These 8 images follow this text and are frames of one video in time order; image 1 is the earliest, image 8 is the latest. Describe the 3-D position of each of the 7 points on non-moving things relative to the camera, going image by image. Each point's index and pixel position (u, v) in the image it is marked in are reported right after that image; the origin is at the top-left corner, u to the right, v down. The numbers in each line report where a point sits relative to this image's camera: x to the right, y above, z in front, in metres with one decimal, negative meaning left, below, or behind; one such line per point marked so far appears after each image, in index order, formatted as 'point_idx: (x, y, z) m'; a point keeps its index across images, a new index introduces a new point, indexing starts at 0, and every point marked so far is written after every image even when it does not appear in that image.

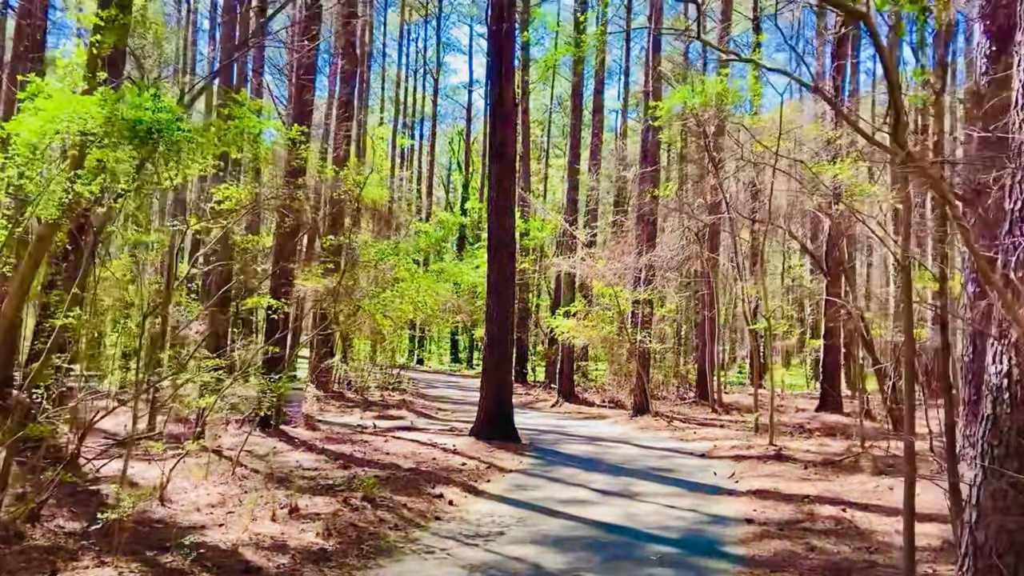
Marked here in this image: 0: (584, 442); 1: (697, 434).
0: (+1.0, -2.1, +11.1) m
1: (+2.8, -2.2, +12.2) m
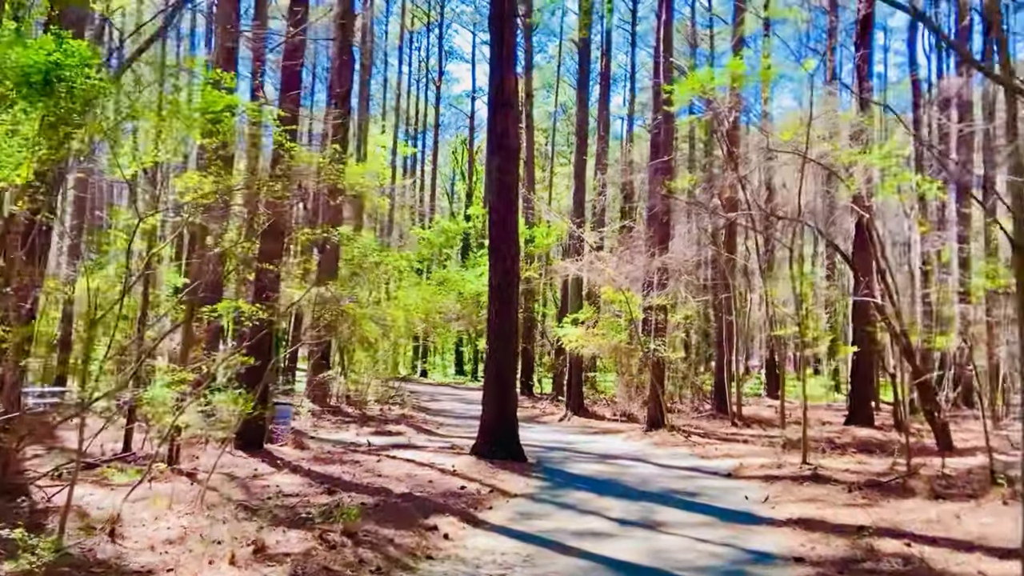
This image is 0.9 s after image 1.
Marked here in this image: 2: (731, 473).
0: (+1.1, -2.2, +10.2) m
1: (+2.9, -2.3, +11.2) m
2: (+2.5, -2.1, +9.2) m
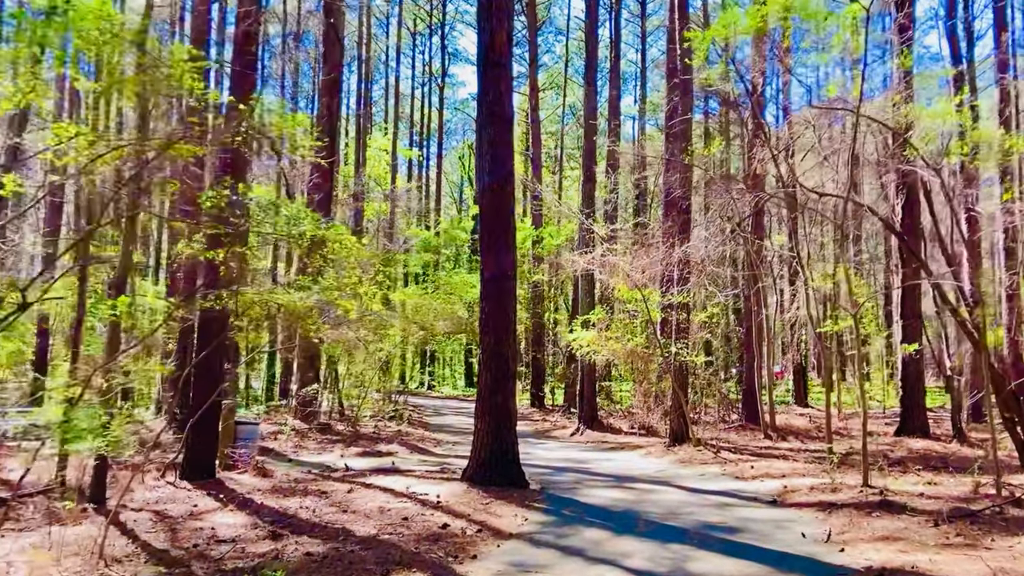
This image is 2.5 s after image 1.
0: (+1.1, -2.1, +8.5) m
1: (+2.9, -2.2, +9.6) m
2: (+2.5, -2.0, +7.6) m
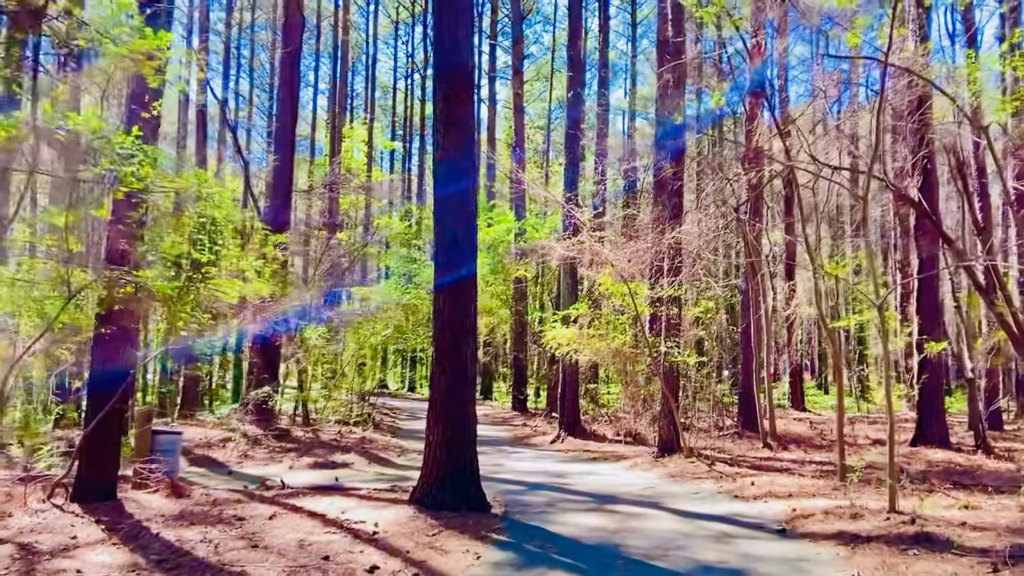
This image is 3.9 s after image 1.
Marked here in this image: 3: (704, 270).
0: (+0.7, -1.9, +7.2) m
1: (+2.5, -2.1, +8.3) m
2: (+2.1, -1.9, +6.3) m
3: (+2.7, +0.3, +11.6) m
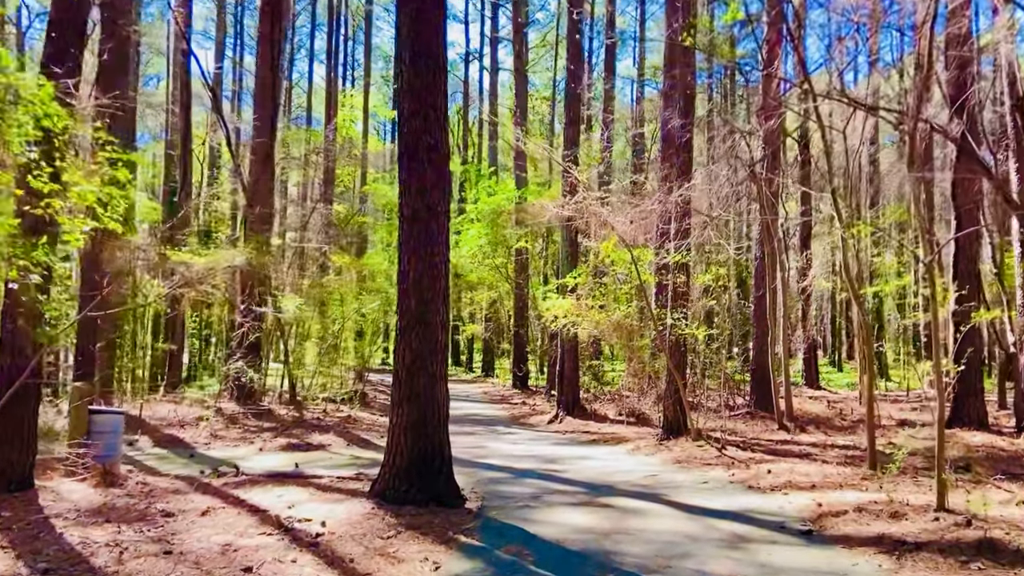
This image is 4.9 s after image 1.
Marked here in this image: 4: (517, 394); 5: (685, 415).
0: (+0.5, -1.6, +6.2) m
1: (+2.4, -1.7, +7.3) m
2: (+2.0, -1.6, +5.3) m
3: (+2.6, +0.7, +10.5) m
4: (+0.1, -2.6, +19.9) m
5: (+2.2, -1.6, +10.4) m
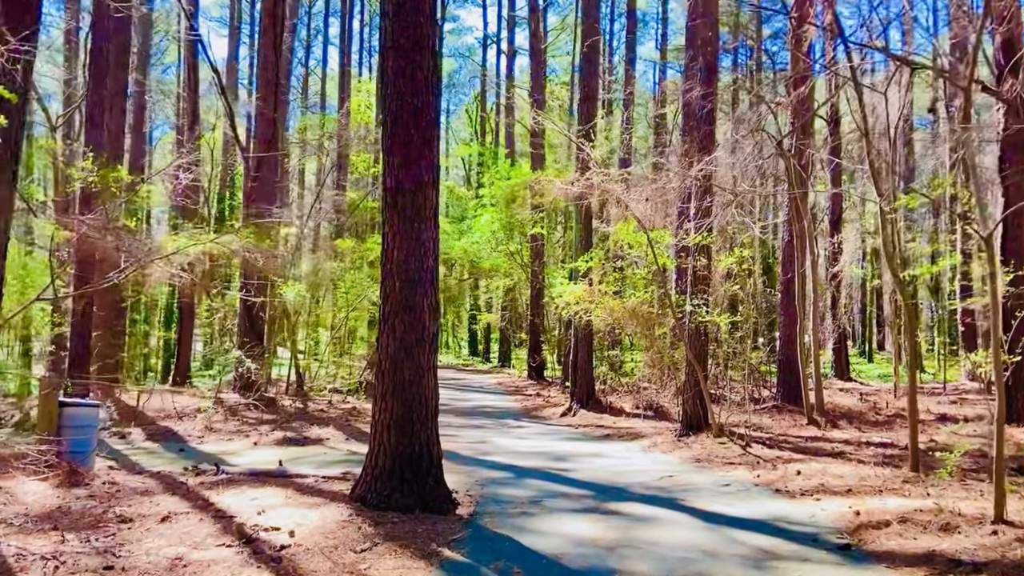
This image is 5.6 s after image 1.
0: (+0.5, -1.5, +5.6) m
1: (+2.4, -1.6, +6.6) m
2: (+1.9, -1.5, +4.6) m
3: (+2.7, +0.9, +9.8) m
4: (+0.5, -2.3, +19.3) m
5: (+2.3, -1.5, +9.7) m
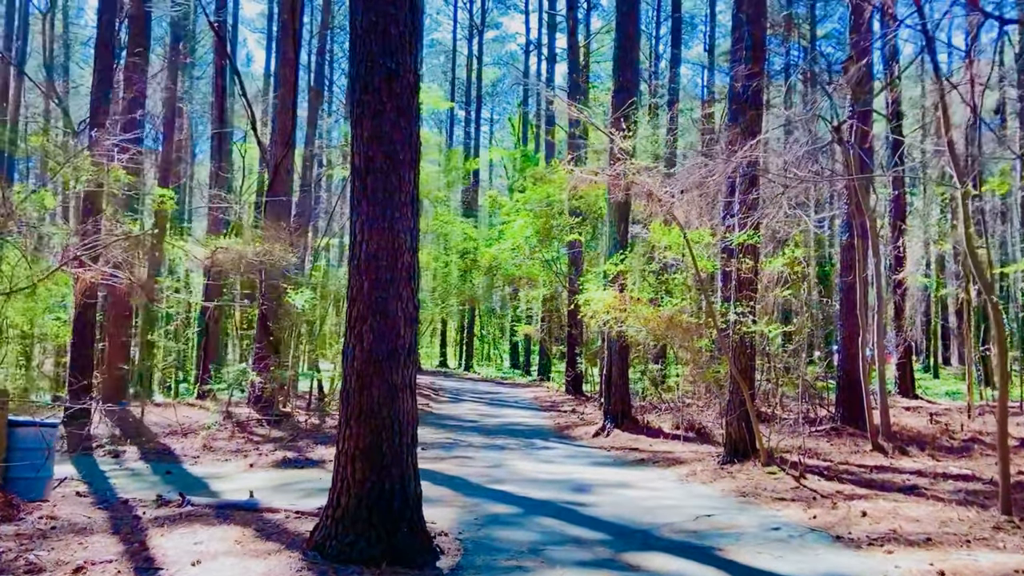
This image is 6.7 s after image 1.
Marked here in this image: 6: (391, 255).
0: (+0.5, -1.5, +4.6) m
1: (+2.4, -1.6, +5.5) m
2: (+1.8, -1.5, +3.5) m
3: (+3.0, +0.8, +8.6) m
4: (+1.3, -2.5, +18.2) m
5: (+2.6, -1.5, +8.6) m
6: (-0.6, +0.2, +4.4) m
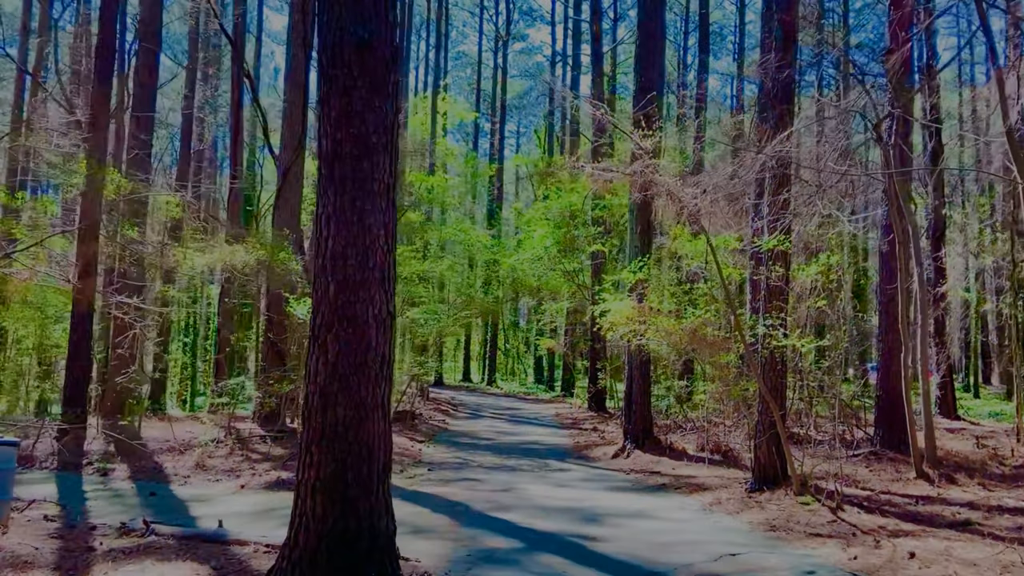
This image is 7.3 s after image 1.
0: (+0.5, -1.5, +3.9) m
1: (+2.4, -1.6, +4.7) m
2: (+1.8, -1.5, +2.8) m
3: (+3.1, +0.7, +7.9) m
4: (+1.7, -2.8, +17.5) m
5: (+2.6, -1.6, +7.8) m
6: (-0.7, +0.1, +3.8) m
